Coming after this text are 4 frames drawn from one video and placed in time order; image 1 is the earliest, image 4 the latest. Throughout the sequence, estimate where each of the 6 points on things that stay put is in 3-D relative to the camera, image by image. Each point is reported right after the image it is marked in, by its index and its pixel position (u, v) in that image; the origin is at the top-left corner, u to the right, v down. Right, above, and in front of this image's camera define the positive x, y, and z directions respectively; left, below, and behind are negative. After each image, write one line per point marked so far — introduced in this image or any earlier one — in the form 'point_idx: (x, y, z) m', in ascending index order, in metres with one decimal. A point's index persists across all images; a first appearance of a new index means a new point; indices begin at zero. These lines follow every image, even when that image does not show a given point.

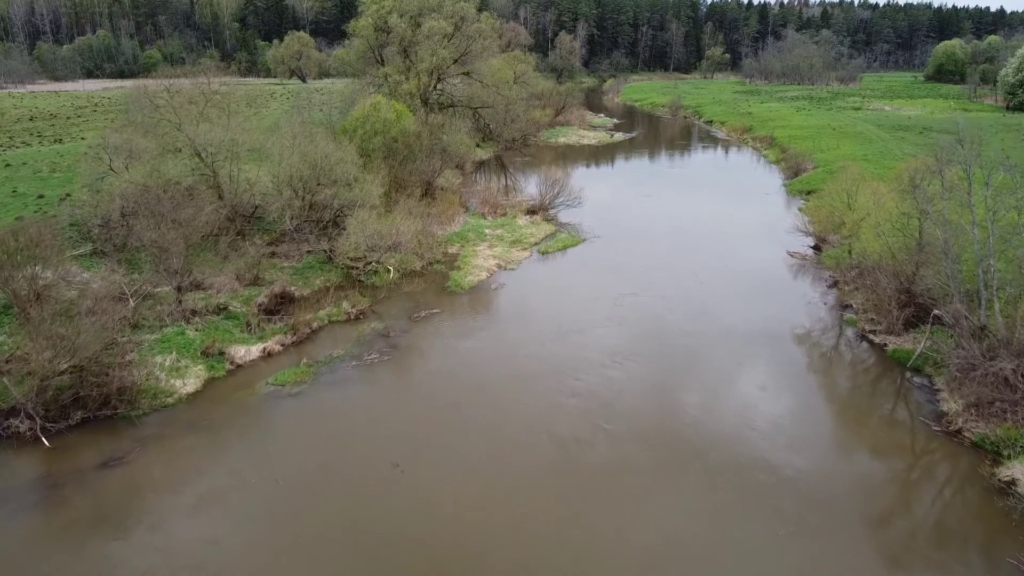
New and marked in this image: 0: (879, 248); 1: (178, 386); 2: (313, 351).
0: (+6.3, +0.6, +18.4) m
1: (-4.6, -1.4, +14.9) m
2: (-3.2, -1.0, +17.2) m
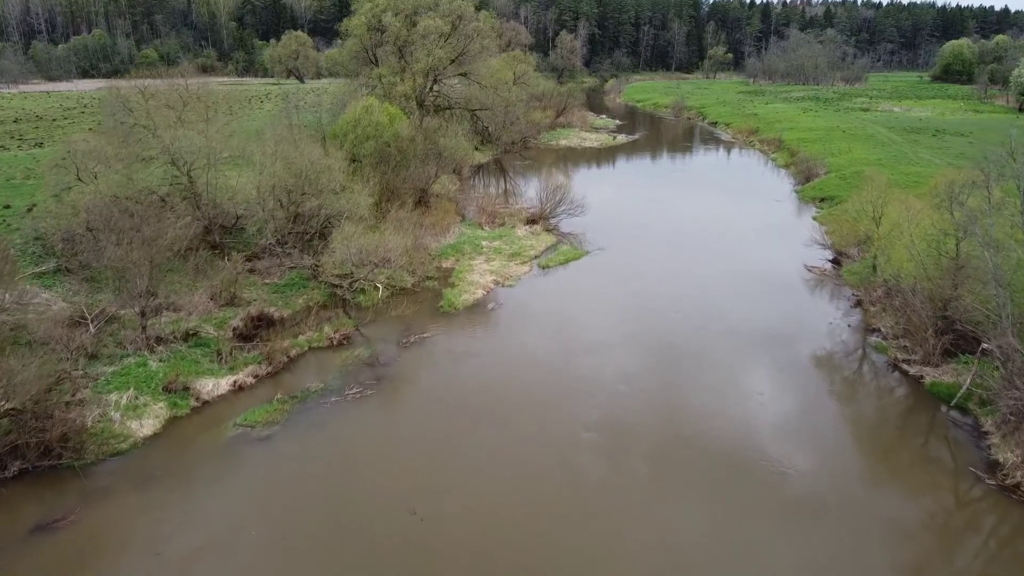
0: (+6.3, +0.3, +16.8) m
1: (-4.7, -1.7, +13.3) m
2: (-3.2, -1.4, +15.6) m
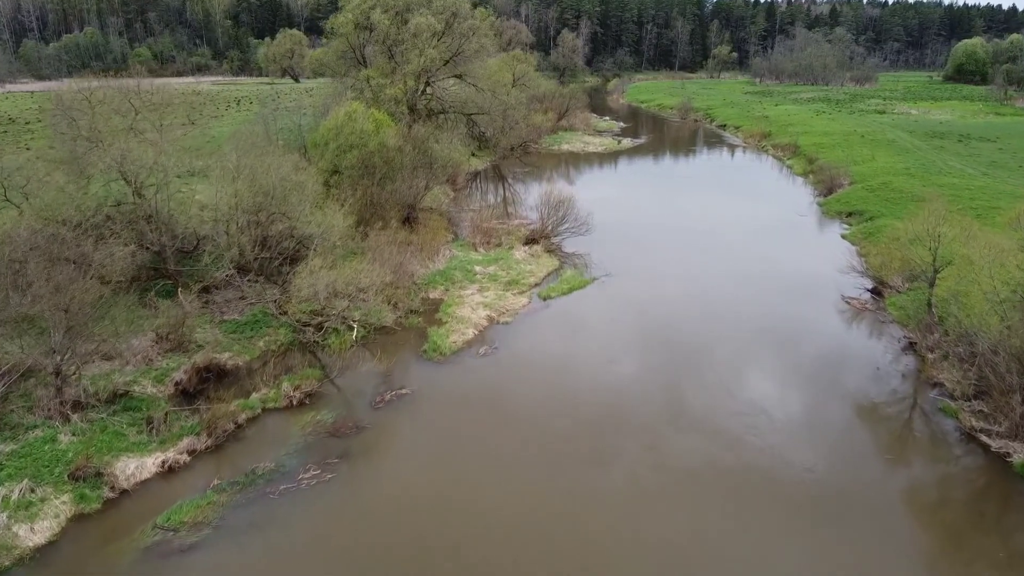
0: (+6.2, -0.4, +13.9) m
1: (-4.7, -2.4, +10.5) m
2: (-3.3, -2.0, +12.8) m
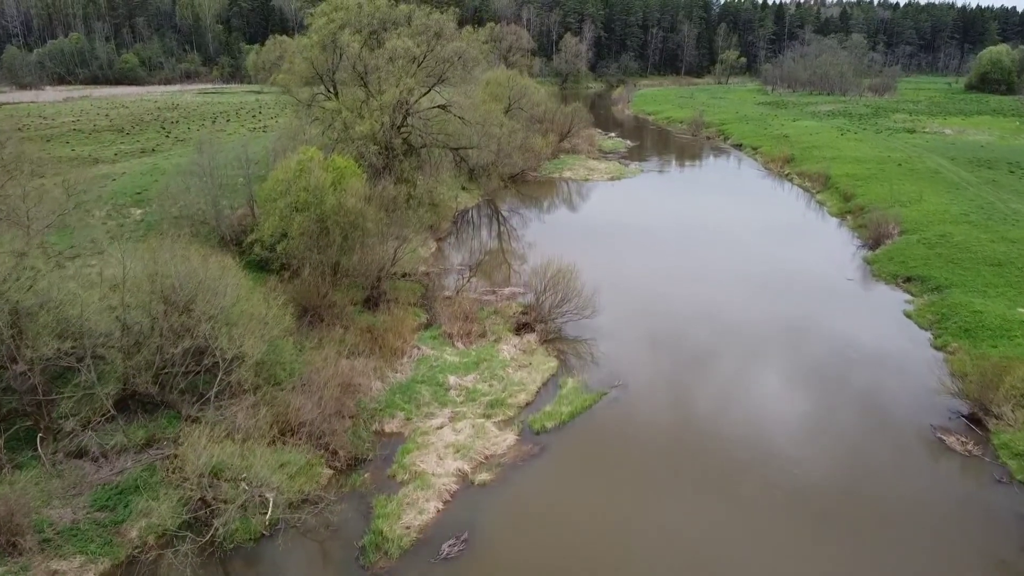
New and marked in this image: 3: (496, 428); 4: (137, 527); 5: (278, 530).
0: (+5.9, -2.3, +8.9) m
1: (-5.0, -4.3, +5.5) m
2: (-3.6, -3.9, +7.8) m
3: (-0.2, -2.0, +16.3) m
4: (-4.3, -2.6, +12.4) m
5: (-2.7, -2.7, +13.0) m
